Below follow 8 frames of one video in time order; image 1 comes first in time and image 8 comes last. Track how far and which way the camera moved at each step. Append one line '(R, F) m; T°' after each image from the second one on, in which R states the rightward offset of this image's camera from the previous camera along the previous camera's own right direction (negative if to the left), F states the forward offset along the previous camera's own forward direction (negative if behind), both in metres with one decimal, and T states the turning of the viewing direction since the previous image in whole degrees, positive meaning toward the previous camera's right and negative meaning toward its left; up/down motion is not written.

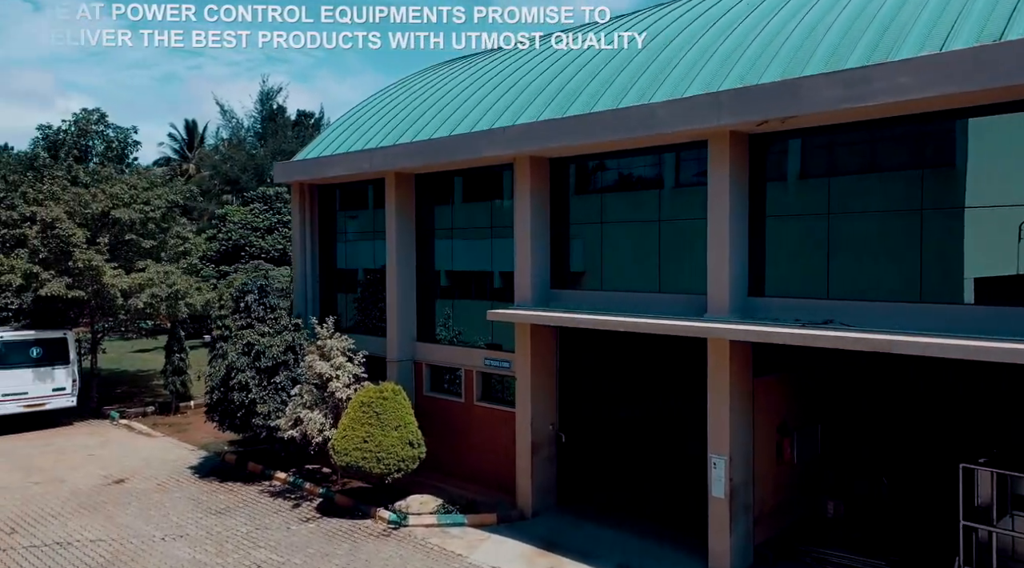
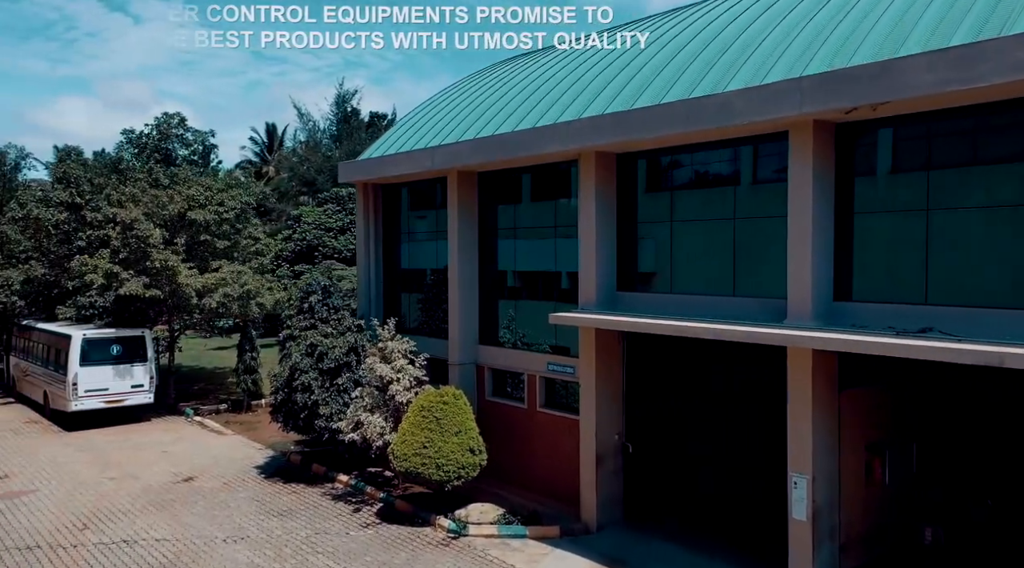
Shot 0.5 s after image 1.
(+0.1, +0.5) m; -6°
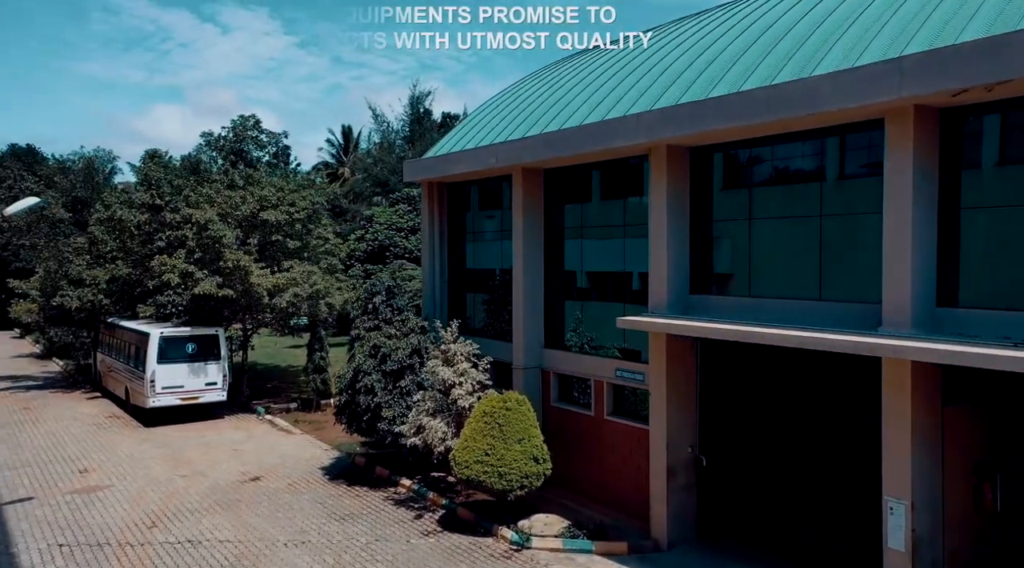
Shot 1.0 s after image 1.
(+0.1, +0.5) m; -6°
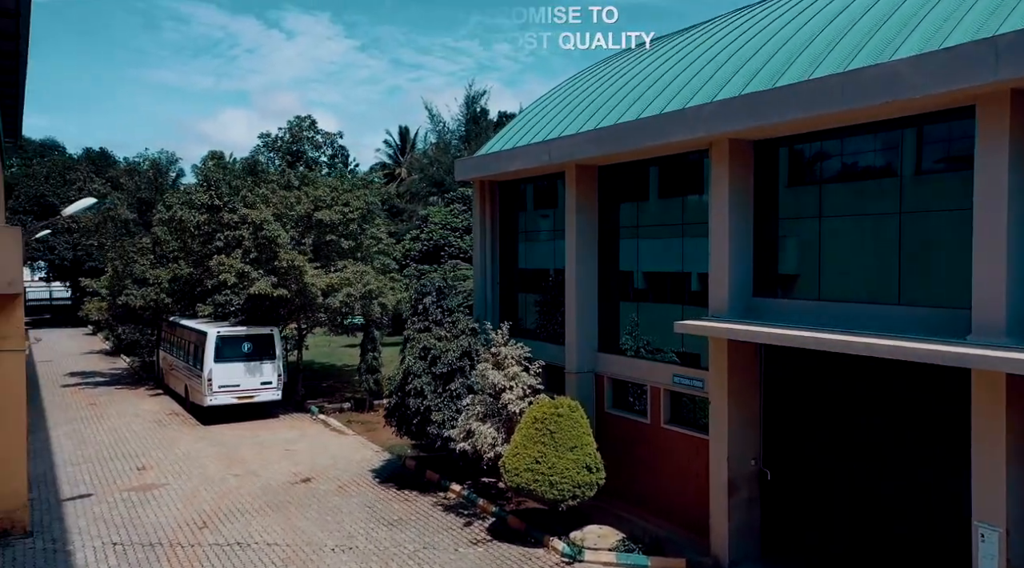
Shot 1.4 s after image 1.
(+0.1, +0.4) m; -4°
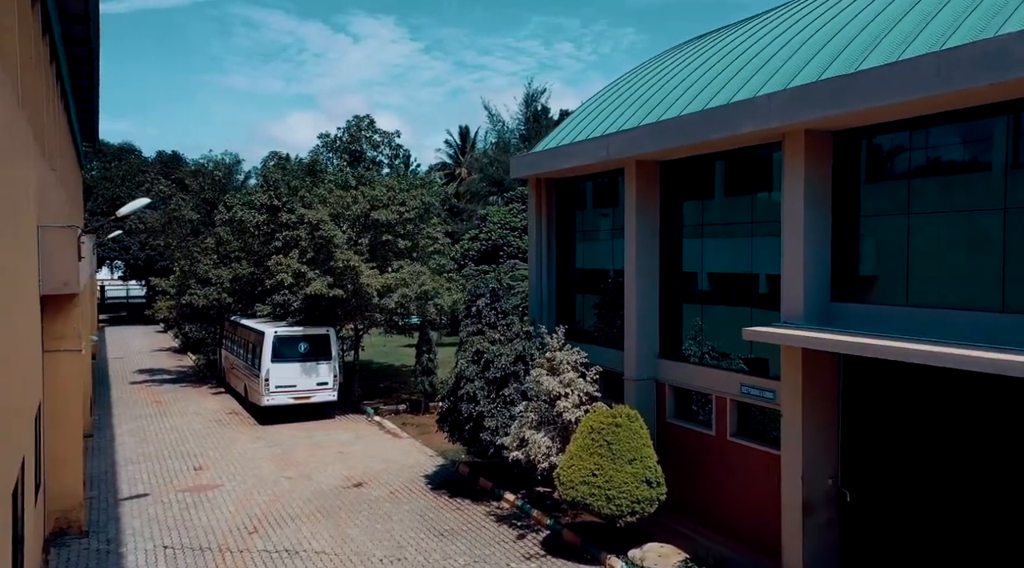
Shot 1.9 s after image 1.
(+0.1, +0.5) m; -5°
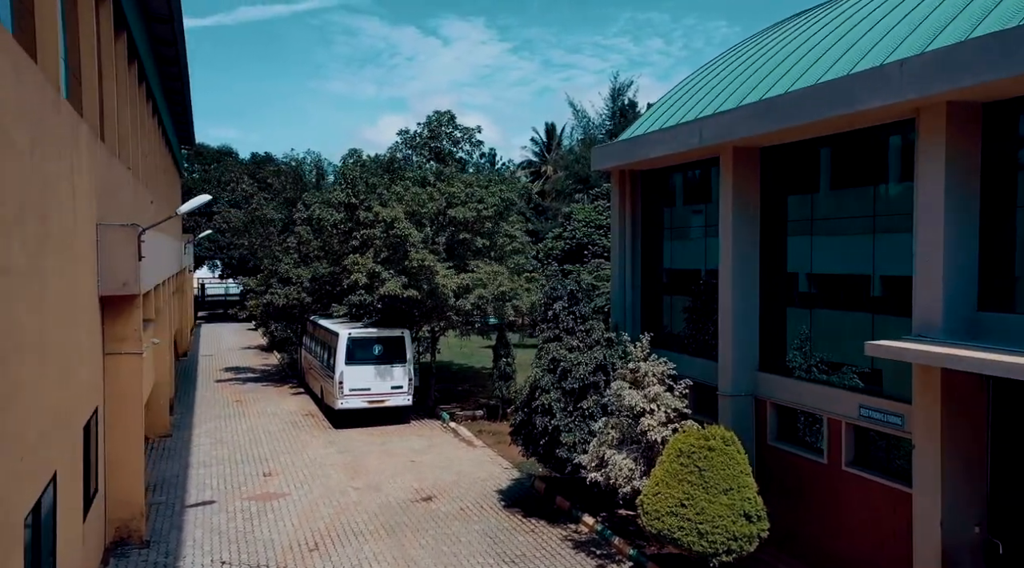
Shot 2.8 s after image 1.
(+0.1, +1.1) m; -7°
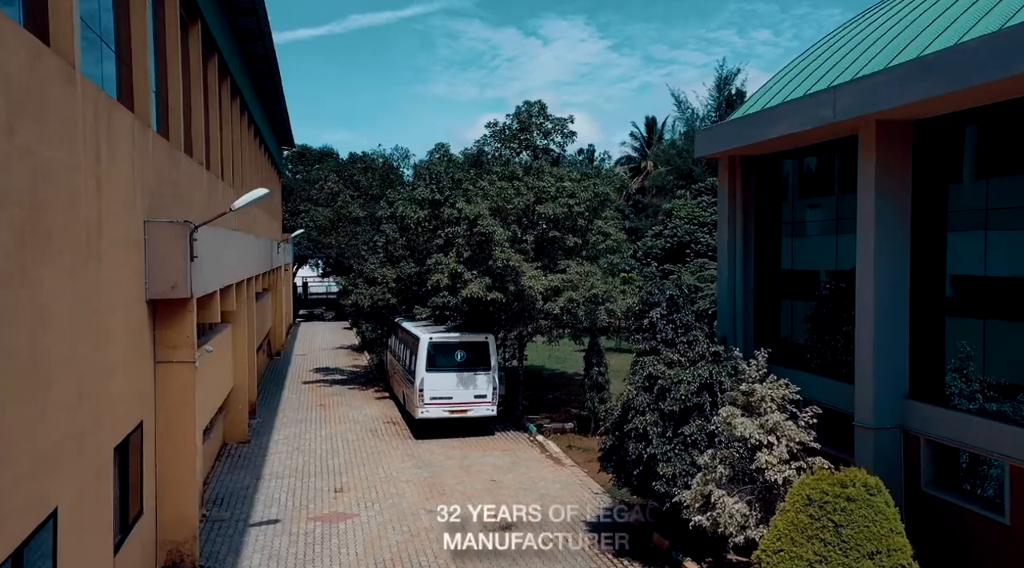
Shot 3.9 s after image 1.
(+0.1, +1.5) m; -8°
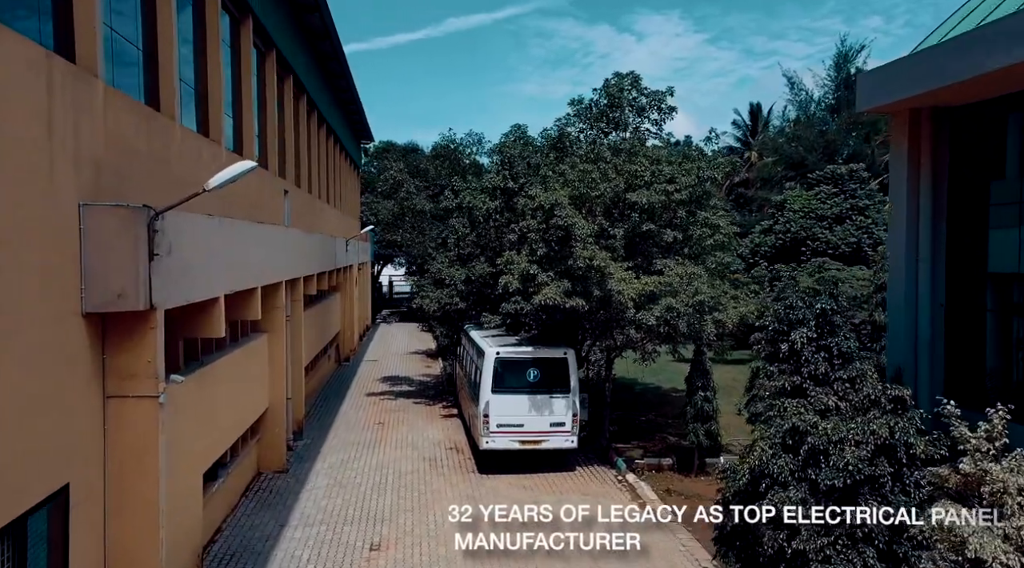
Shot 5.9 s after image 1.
(+0.1, +3.0) m; -7°
